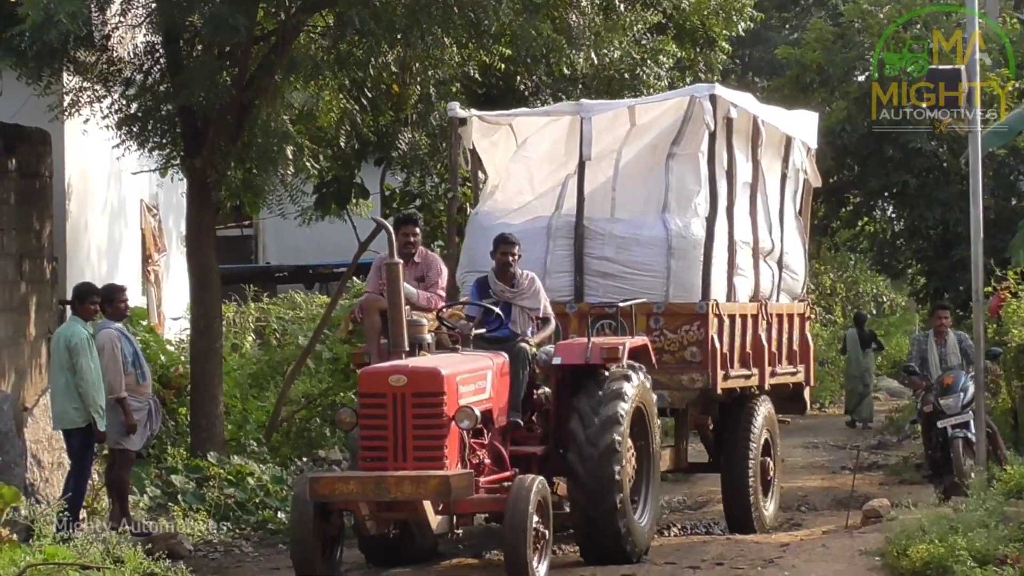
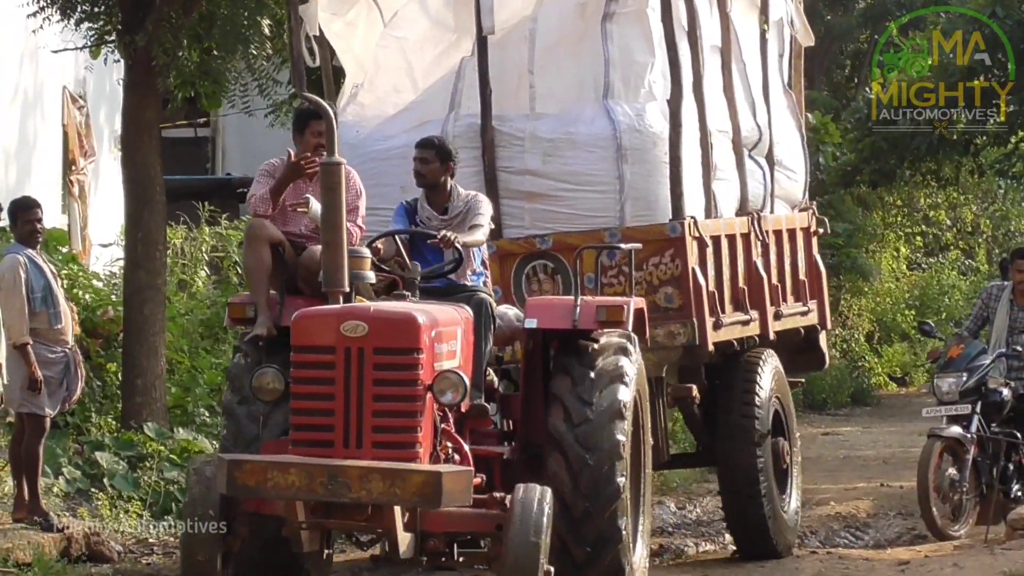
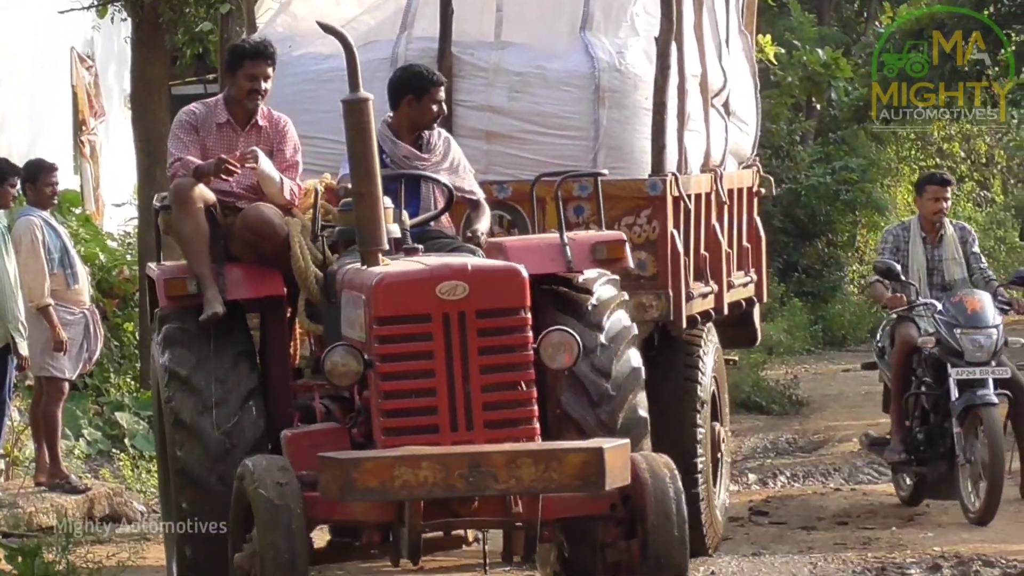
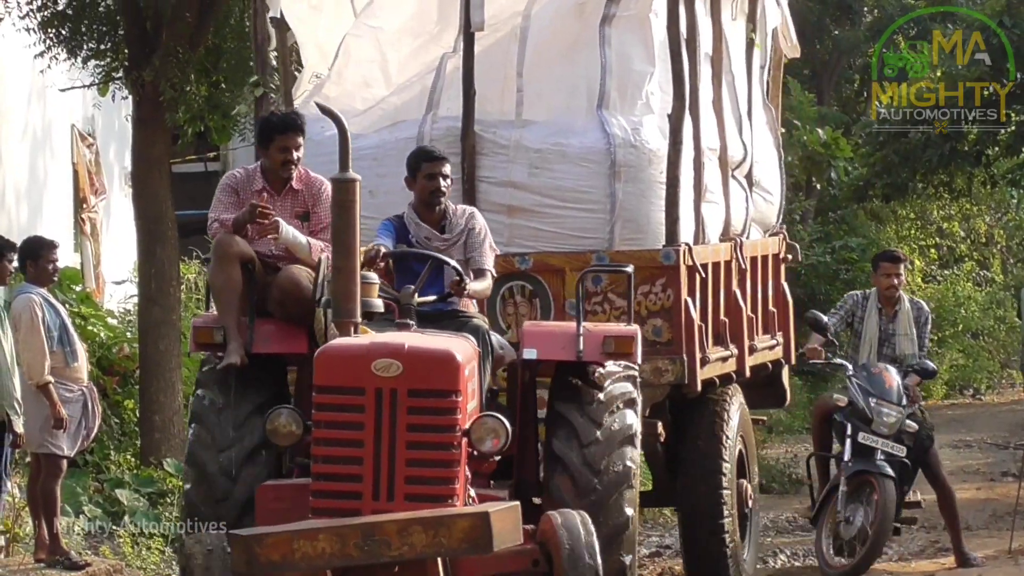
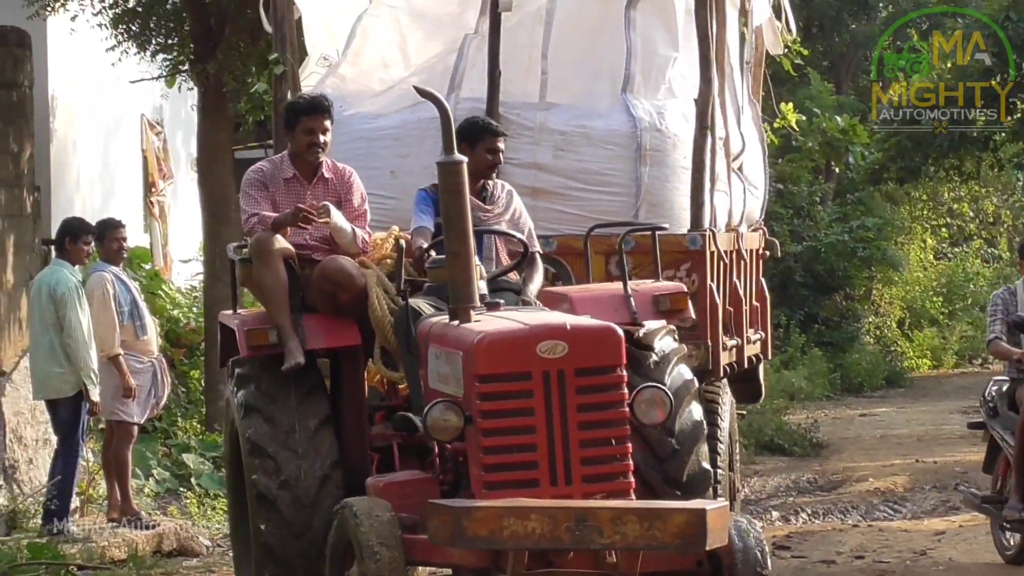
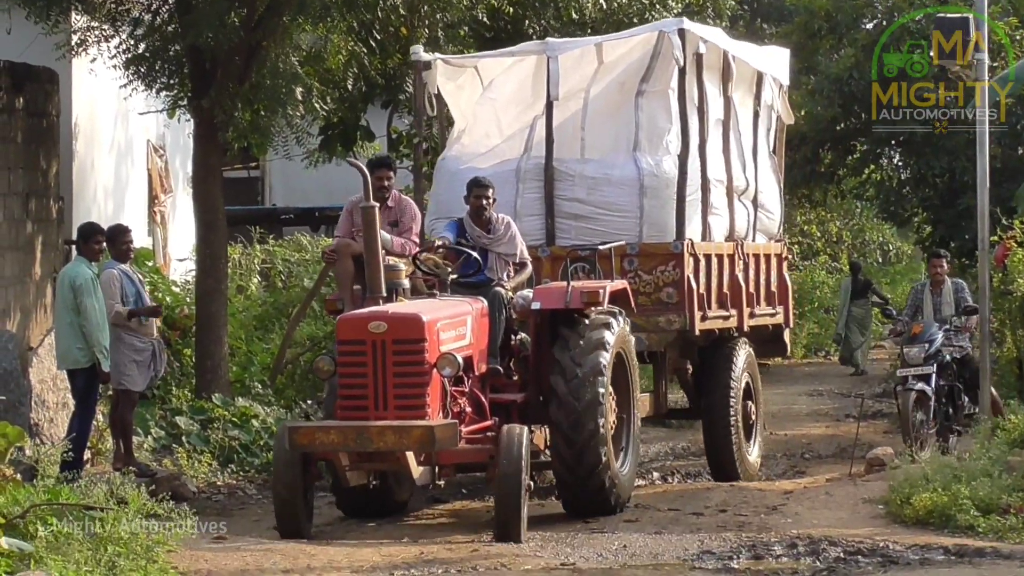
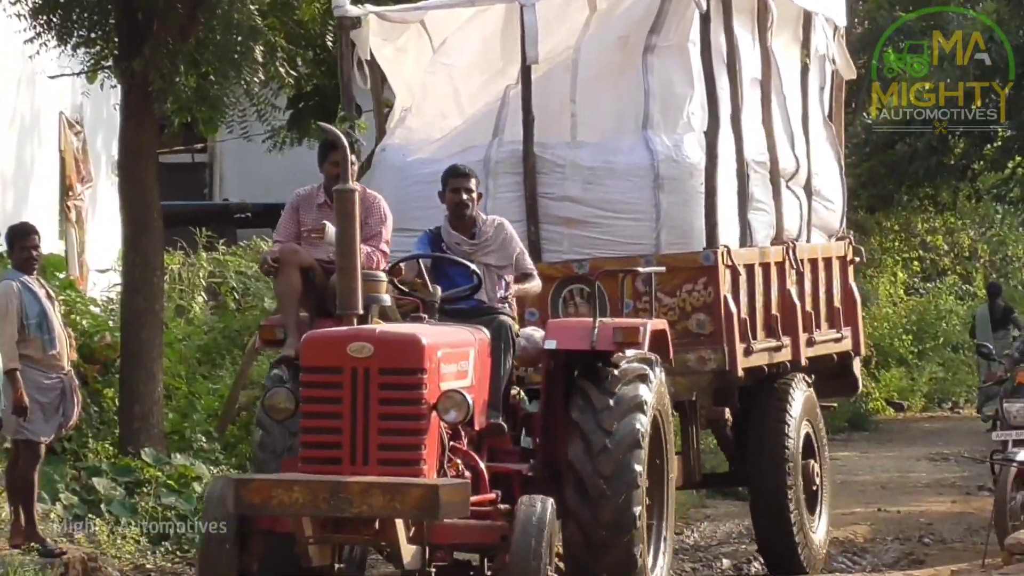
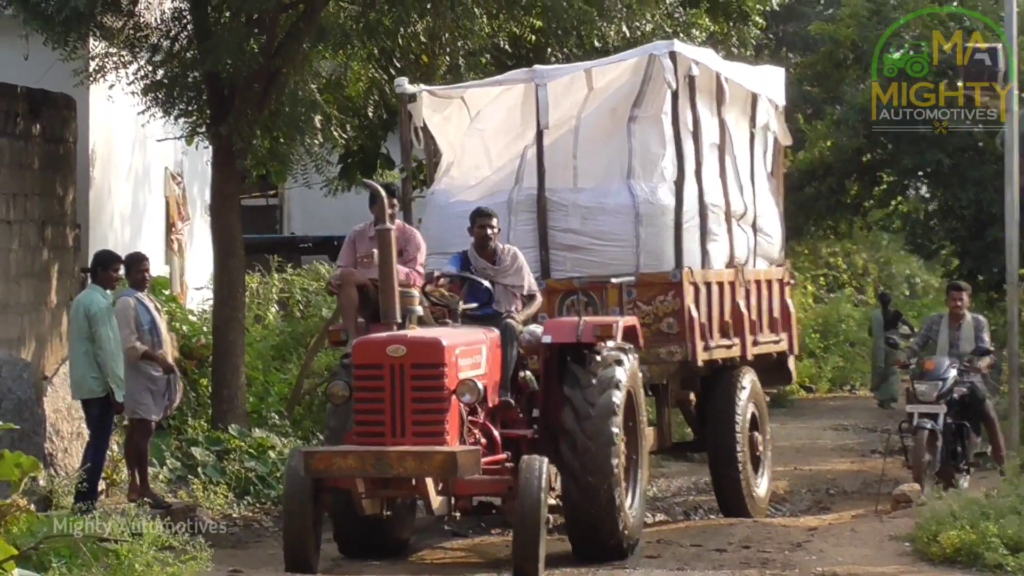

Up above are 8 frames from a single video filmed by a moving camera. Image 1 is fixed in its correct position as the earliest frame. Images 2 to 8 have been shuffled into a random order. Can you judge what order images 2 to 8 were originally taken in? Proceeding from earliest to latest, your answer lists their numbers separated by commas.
6, 8, 7, 2, 4, 3, 5
